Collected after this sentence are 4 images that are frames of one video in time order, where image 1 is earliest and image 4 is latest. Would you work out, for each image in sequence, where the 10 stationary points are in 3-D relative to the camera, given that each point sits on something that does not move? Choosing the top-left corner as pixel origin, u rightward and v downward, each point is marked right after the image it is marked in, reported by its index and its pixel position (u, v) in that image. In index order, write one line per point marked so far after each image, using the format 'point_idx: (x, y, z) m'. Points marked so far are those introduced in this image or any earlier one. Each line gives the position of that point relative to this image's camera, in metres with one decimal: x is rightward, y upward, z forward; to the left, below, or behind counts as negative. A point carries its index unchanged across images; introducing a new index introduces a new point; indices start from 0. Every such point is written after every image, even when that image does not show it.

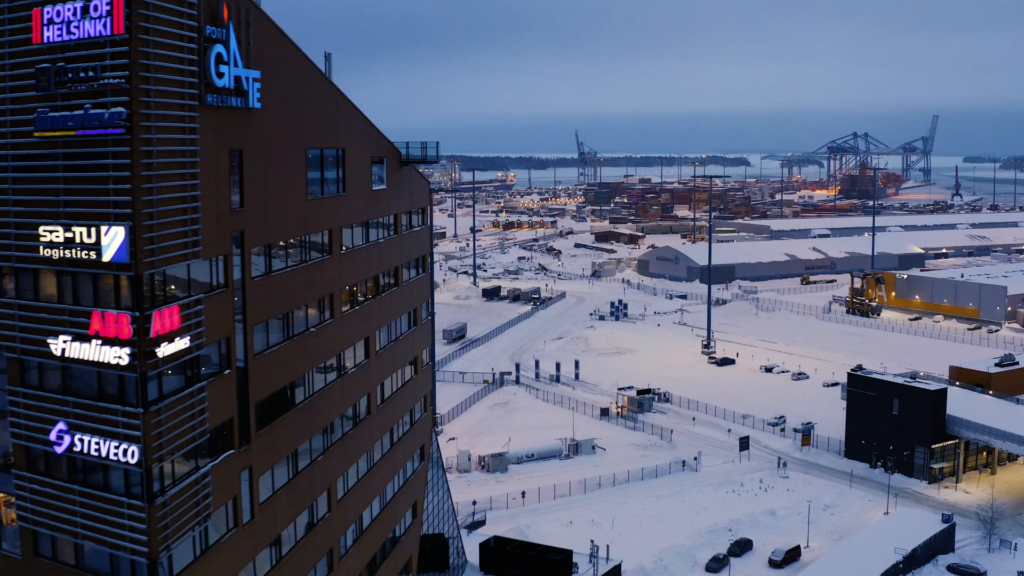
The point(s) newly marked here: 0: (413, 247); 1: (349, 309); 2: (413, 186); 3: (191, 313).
0: (-2.0, +0.8, +17.6) m
1: (-2.6, -0.3, +14.1) m
2: (-2.0, +2.0, +17.4) m
3: (-3.4, -0.3, +9.5) m
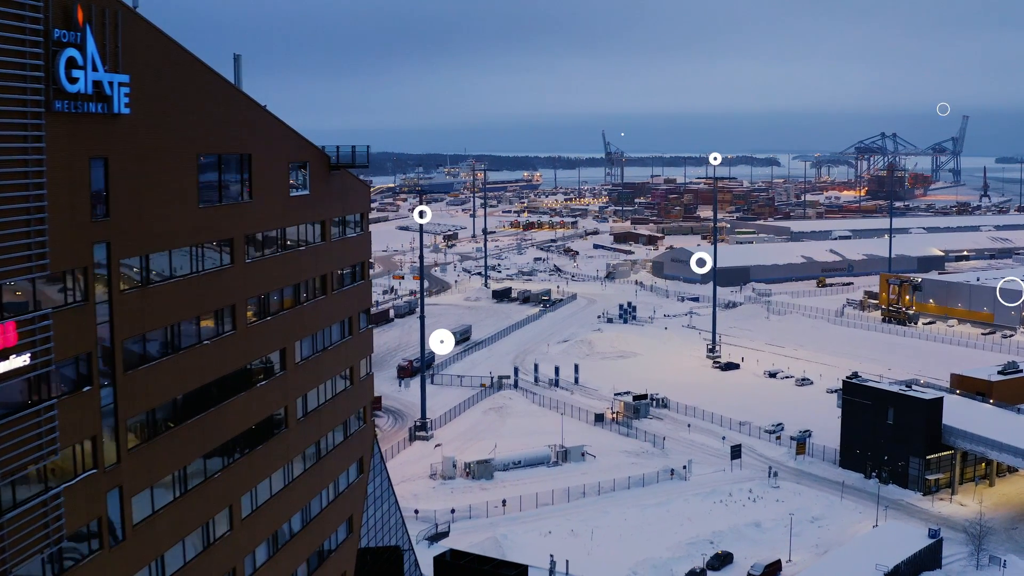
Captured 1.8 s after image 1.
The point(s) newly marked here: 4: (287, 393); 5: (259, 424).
0: (-3.2, +0.6, +17.1) m
1: (-3.9, -0.5, +13.6) m
2: (-3.2, +1.9, +17.0) m
3: (-4.9, -0.4, +9.1) m
4: (-3.7, -1.7, +14.5) m
5: (-3.9, -2.1, +13.7) m
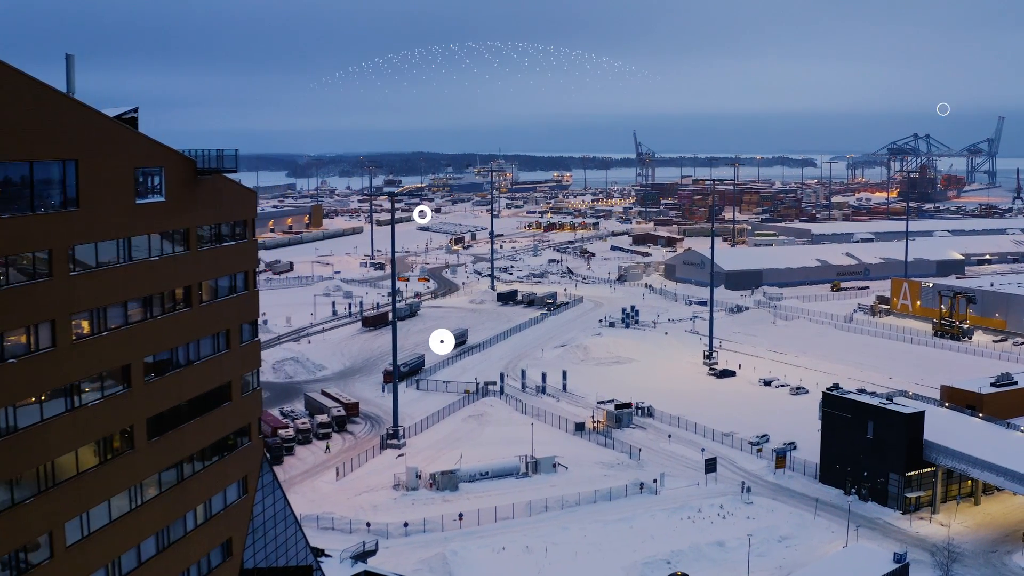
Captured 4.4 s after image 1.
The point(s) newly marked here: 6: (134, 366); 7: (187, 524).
0: (-5.2, +0.4, +16.2) m
1: (-6.0, -0.7, +12.8) m
2: (-5.2, +1.7, +16.1) m
3: (-7.2, -0.6, +8.3) m
4: (-5.8, -1.9, +13.6) m
5: (-6.1, -2.3, +12.8) m
6: (-5.8, -1.2, +13.7) m
7: (-5.6, -4.0, +15.4) m
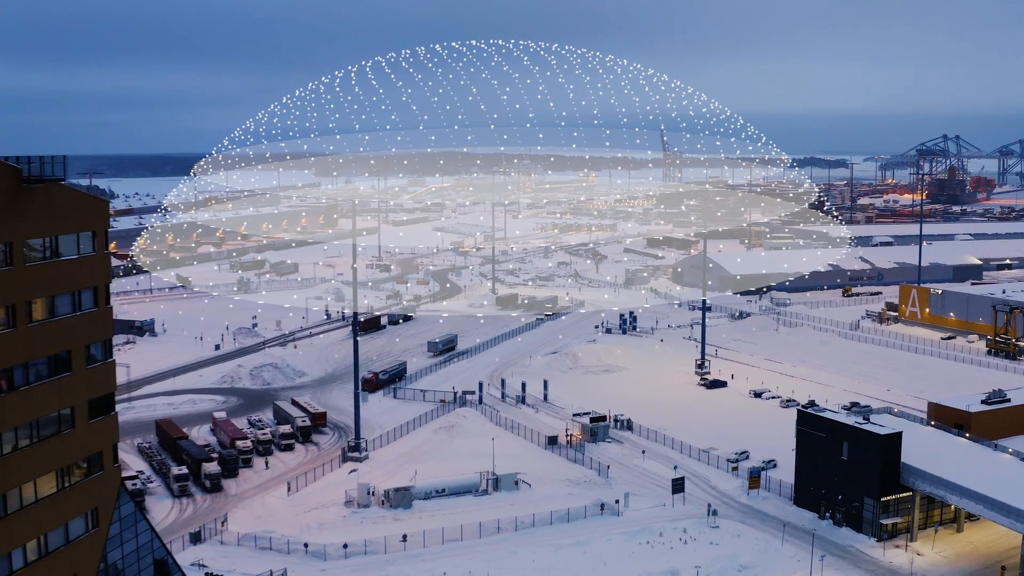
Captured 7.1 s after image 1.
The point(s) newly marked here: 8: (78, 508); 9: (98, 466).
0: (-7.4, +0.1, +14.8) m
1: (-8.4, -1.0, +11.4) m
2: (-7.4, +1.3, +14.7) m
3: (-9.7, -0.9, +6.9) m
4: (-8.1, -2.2, +12.2) m
5: (-8.4, -2.6, +11.4) m
6: (-8.1, -1.5, +12.2) m
7: (-7.9, -4.3, +13.9) m
8: (-7.4, -3.8, +15.2) m
9: (-7.3, -3.2, +15.7) m
